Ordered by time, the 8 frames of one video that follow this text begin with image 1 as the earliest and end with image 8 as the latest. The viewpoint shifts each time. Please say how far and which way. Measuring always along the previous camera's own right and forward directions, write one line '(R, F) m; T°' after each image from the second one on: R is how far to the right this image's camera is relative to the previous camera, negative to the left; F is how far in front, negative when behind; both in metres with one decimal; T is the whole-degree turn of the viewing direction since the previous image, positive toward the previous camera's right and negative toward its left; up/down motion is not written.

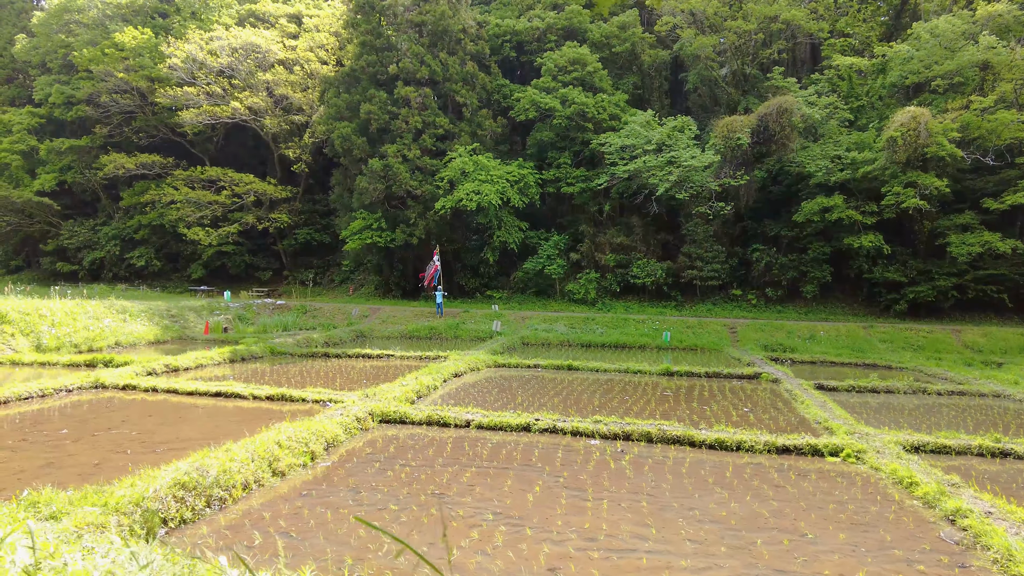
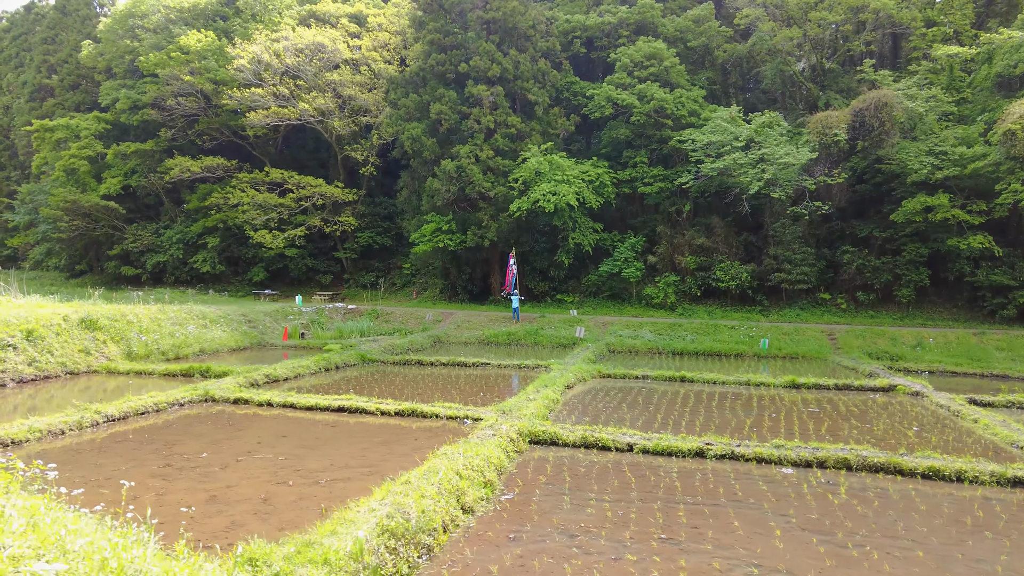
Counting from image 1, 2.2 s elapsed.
(-1.3, +0.6) m; -2°
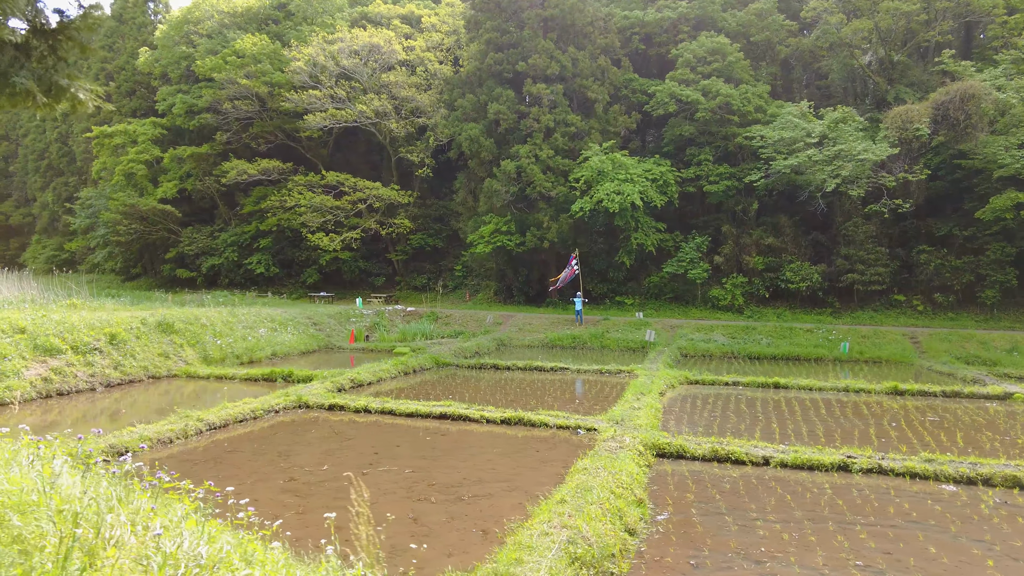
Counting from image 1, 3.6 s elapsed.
(-0.9, +0.3) m; -3°
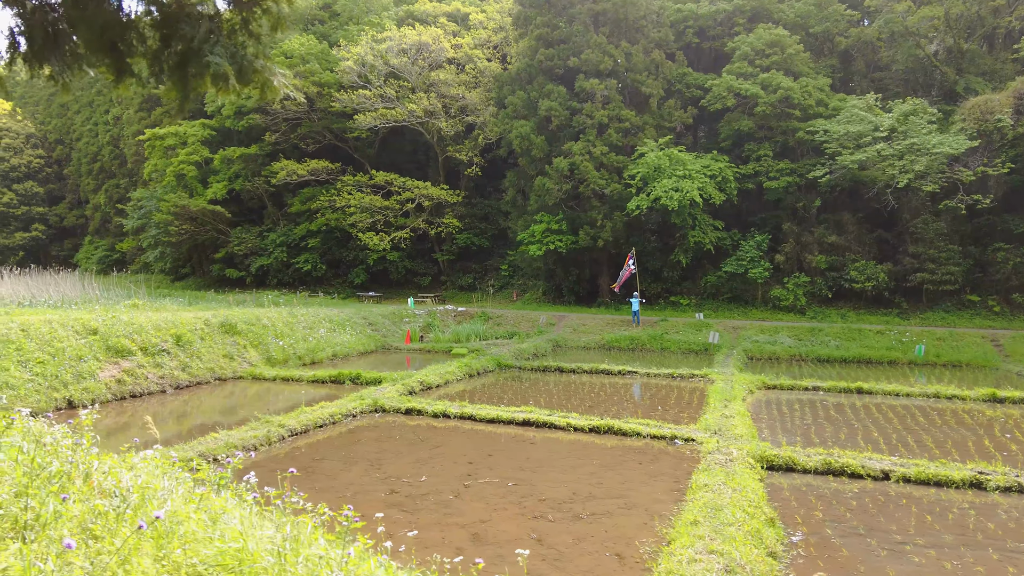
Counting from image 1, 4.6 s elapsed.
(-0.6, +0.3) m; -3°
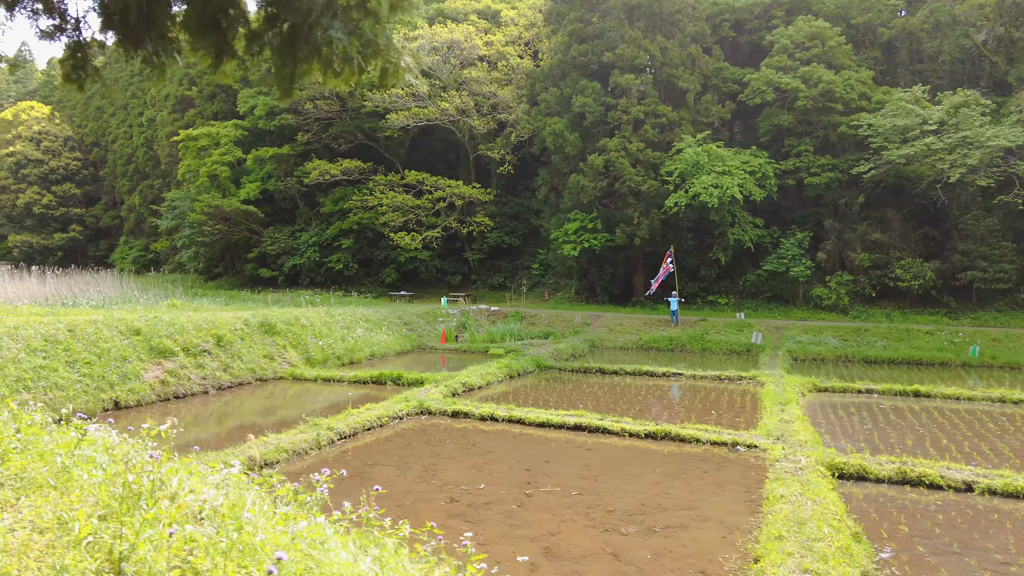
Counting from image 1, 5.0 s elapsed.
(-0.3, +0.2) m; -2°
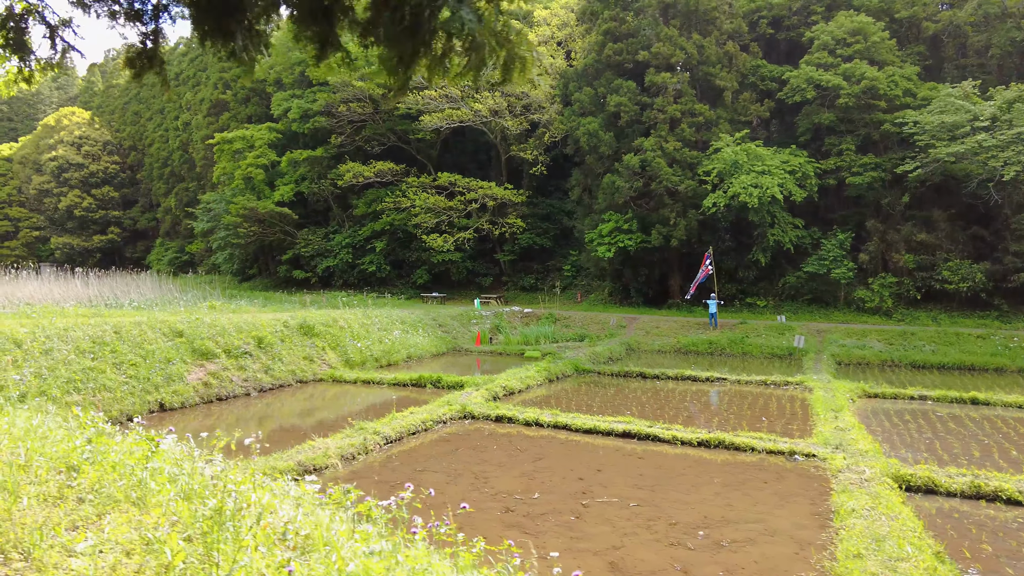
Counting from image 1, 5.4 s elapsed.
(-0.2, +0.1) m; -2°
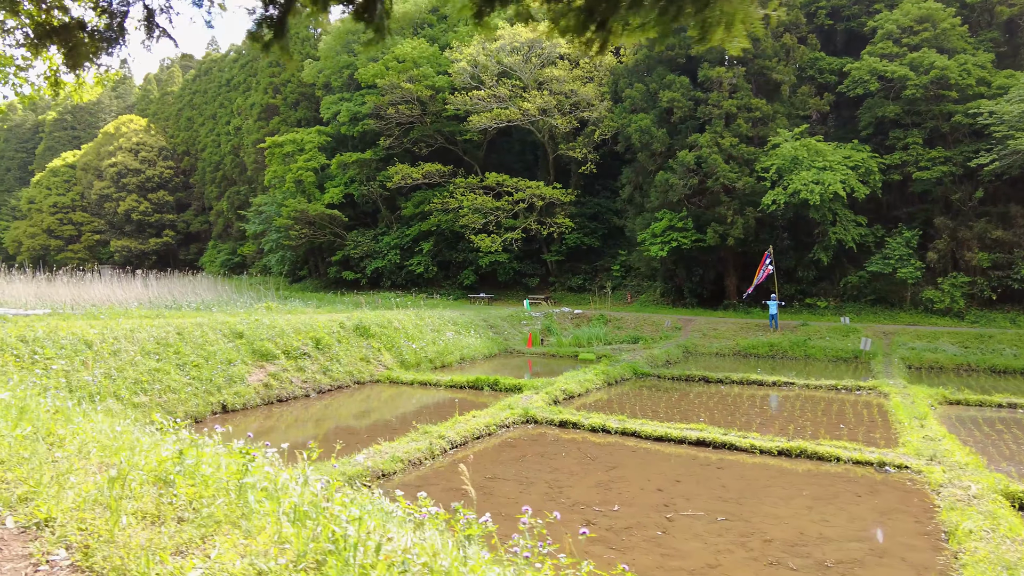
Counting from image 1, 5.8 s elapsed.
(-0.3, +0.2) m; -4°
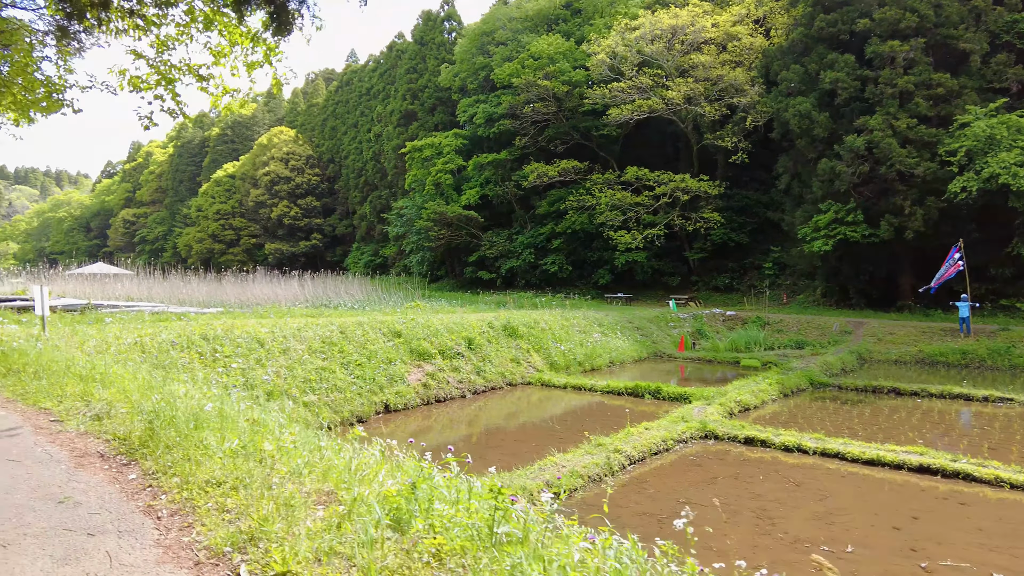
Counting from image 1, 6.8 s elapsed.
(-0.5, +0.5) m; -11°
